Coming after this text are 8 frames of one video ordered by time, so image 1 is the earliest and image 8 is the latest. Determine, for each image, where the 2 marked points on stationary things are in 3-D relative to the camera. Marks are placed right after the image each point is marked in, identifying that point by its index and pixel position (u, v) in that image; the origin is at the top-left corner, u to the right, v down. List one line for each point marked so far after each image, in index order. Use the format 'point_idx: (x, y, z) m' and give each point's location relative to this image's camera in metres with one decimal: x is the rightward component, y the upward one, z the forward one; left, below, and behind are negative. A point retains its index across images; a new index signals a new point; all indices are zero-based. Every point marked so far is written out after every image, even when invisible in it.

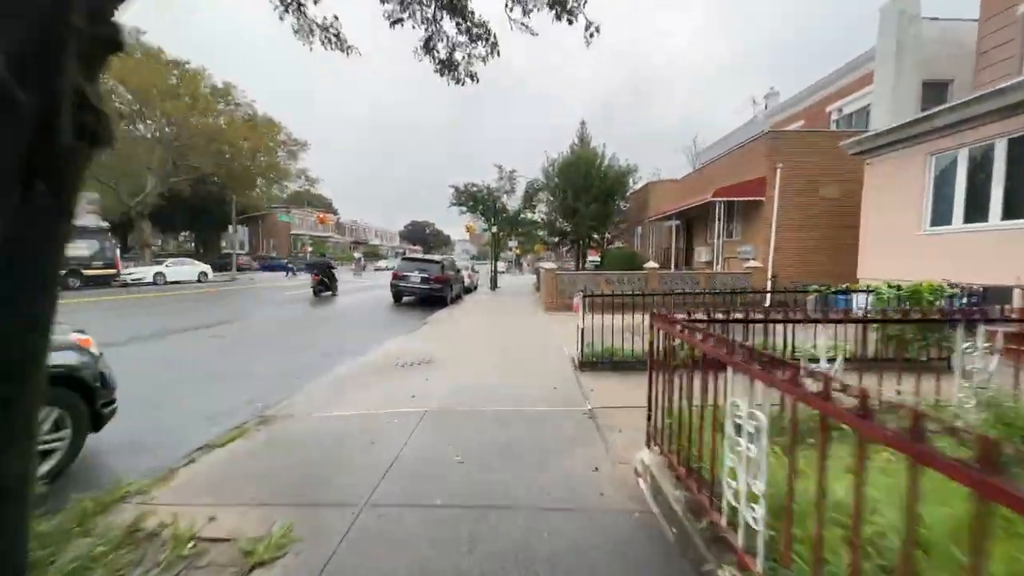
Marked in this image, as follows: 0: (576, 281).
0: (+2.6, +0.3, +15.4) m
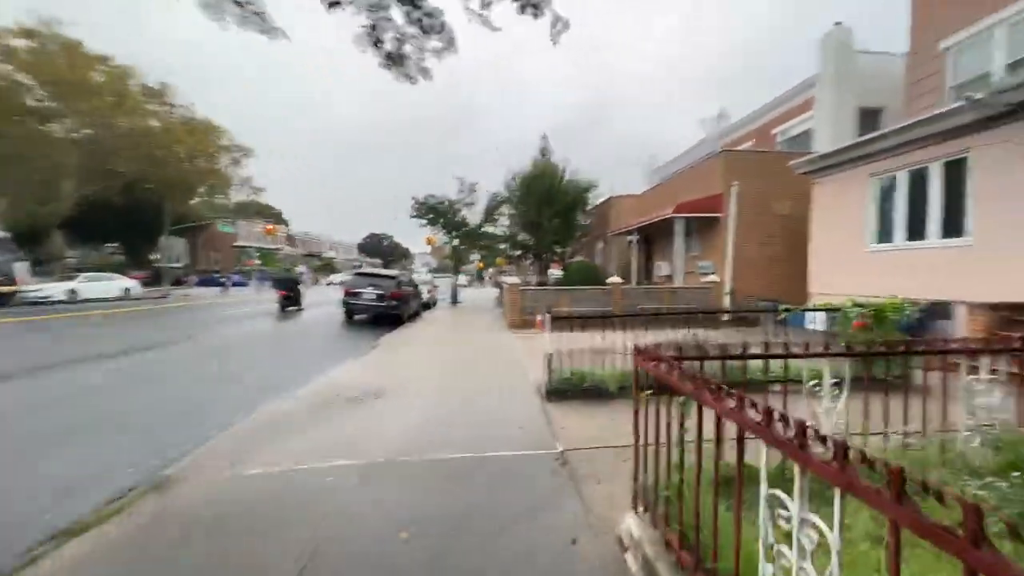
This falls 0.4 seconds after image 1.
0: (+1.1, -0.3, +15.0) m
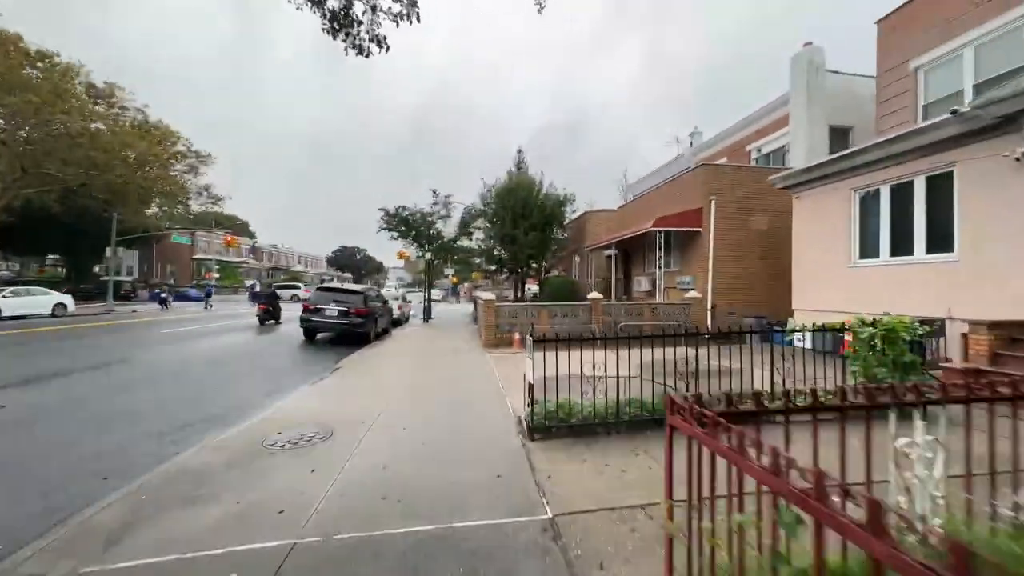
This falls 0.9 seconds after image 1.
0: (+0.2, -0.9, +14.1) m
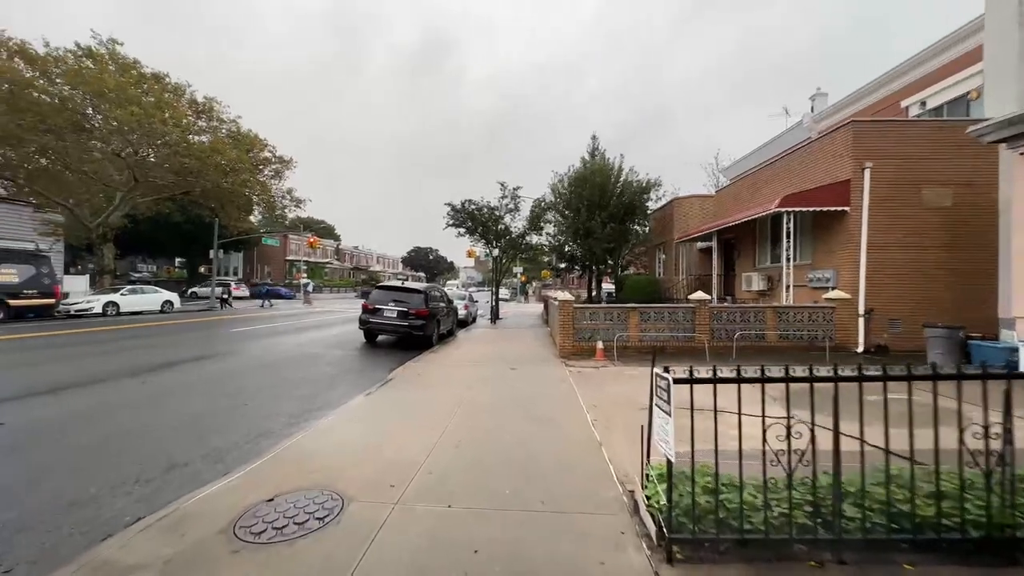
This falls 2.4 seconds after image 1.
0: (+2.6, -0.9, +11.6) m
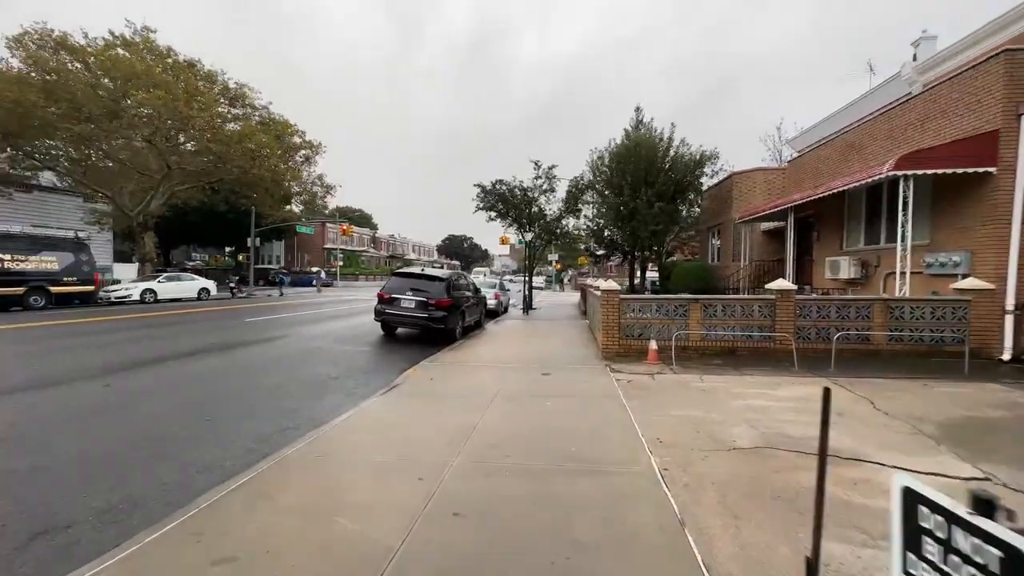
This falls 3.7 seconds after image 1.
0: (+3.4, -0.5, +9.6) m
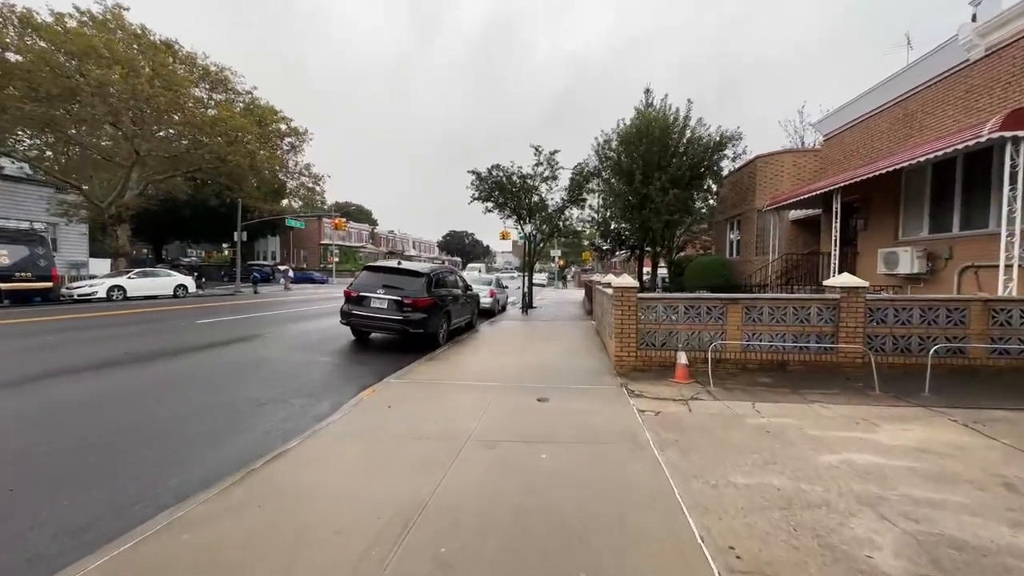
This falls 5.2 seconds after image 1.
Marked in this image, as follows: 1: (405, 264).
0: (+3.2, -0.5, +7.5) m
1: (-2.9, +0.7, +10.7) m
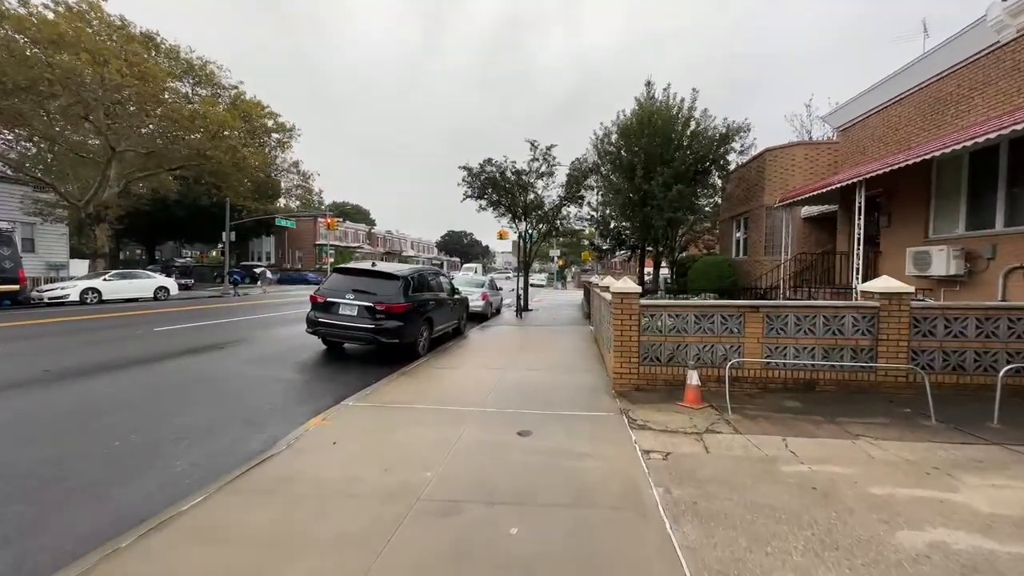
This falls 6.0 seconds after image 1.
0: (+2.9, -0.6, +6.4) m
1: (-3.3, +0.6, +9.6) m
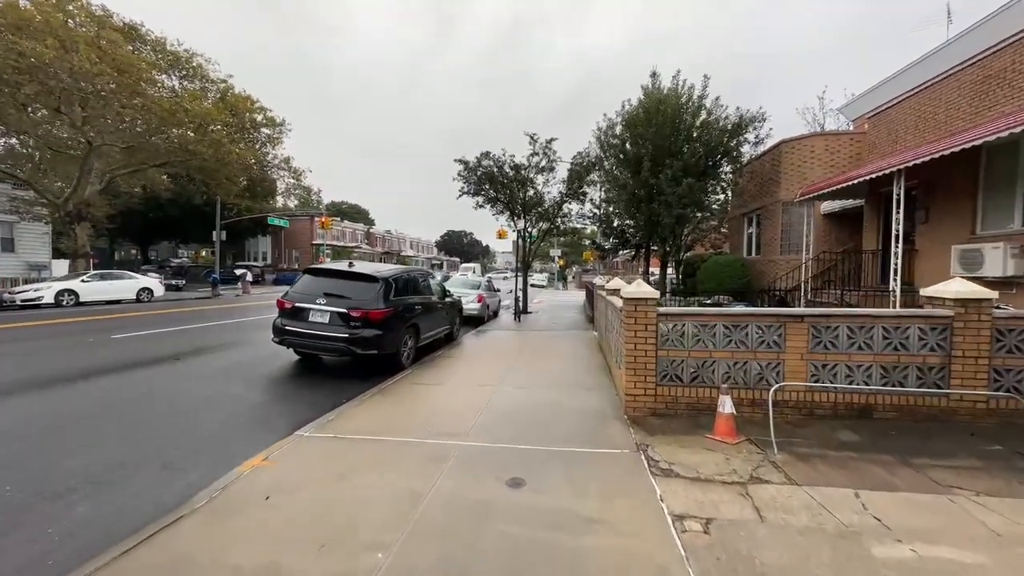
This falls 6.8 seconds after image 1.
0: (+2.8, -0.6, +5.3) m
1: (-3.4, +0.5, +8.5) m
